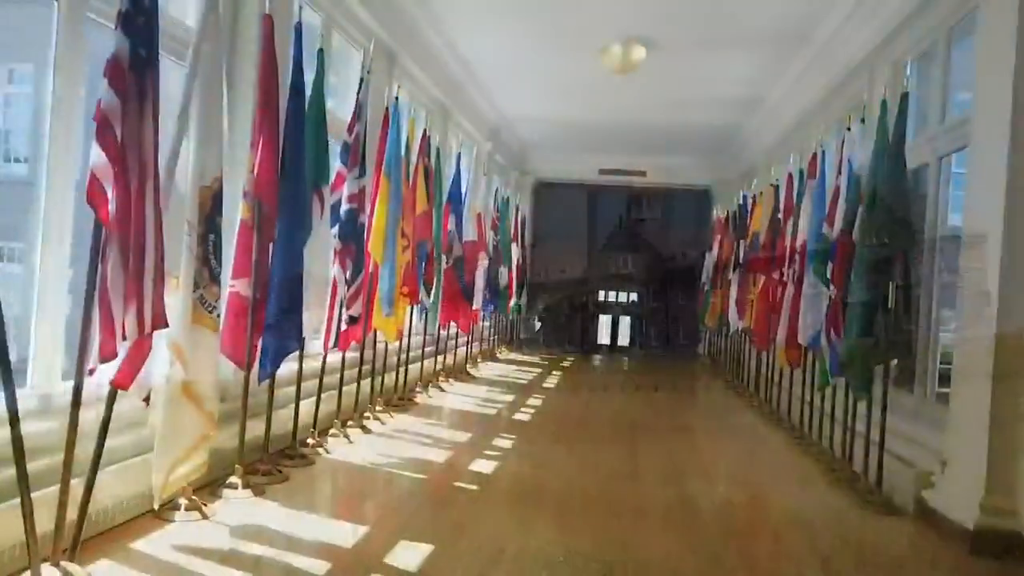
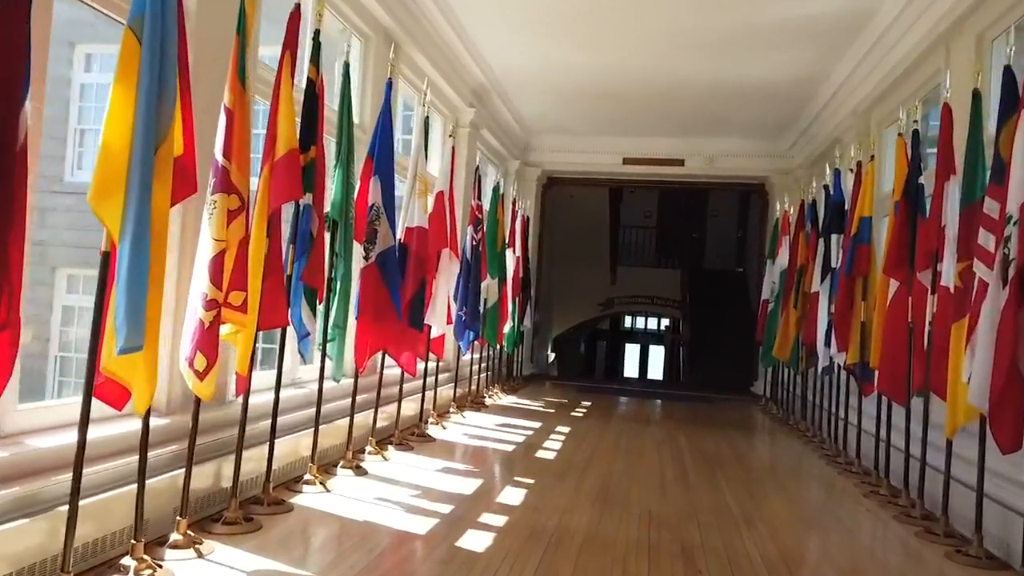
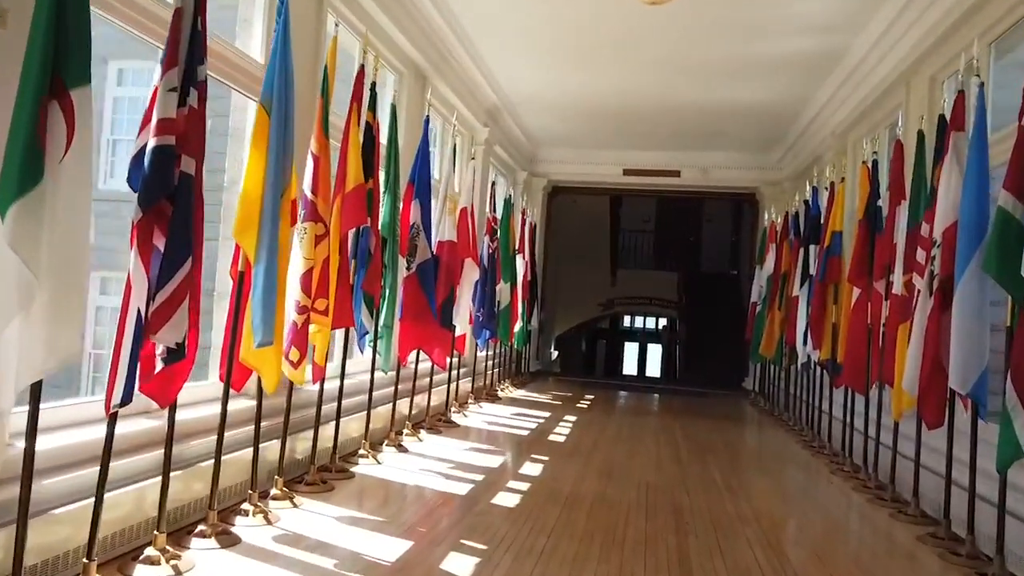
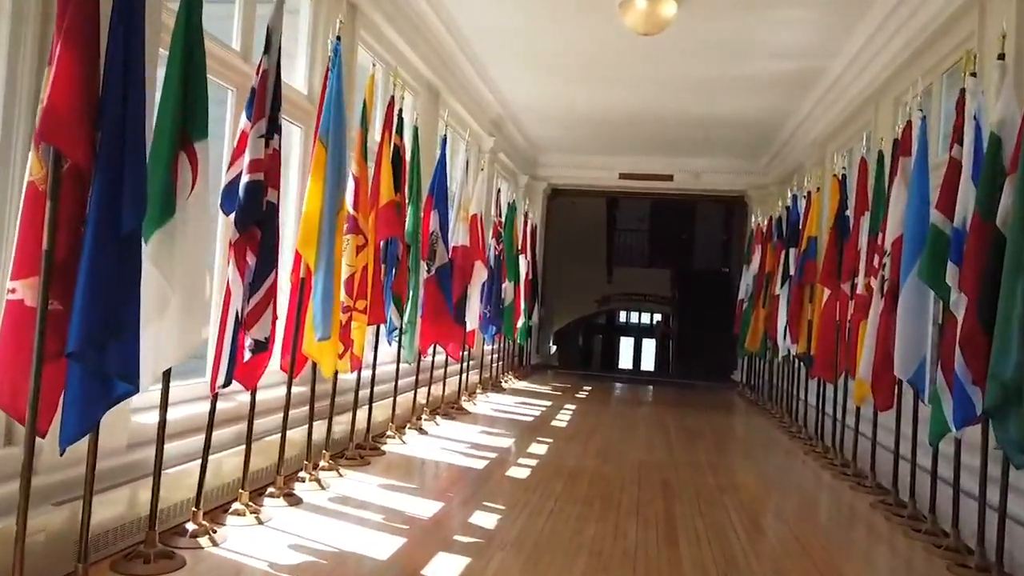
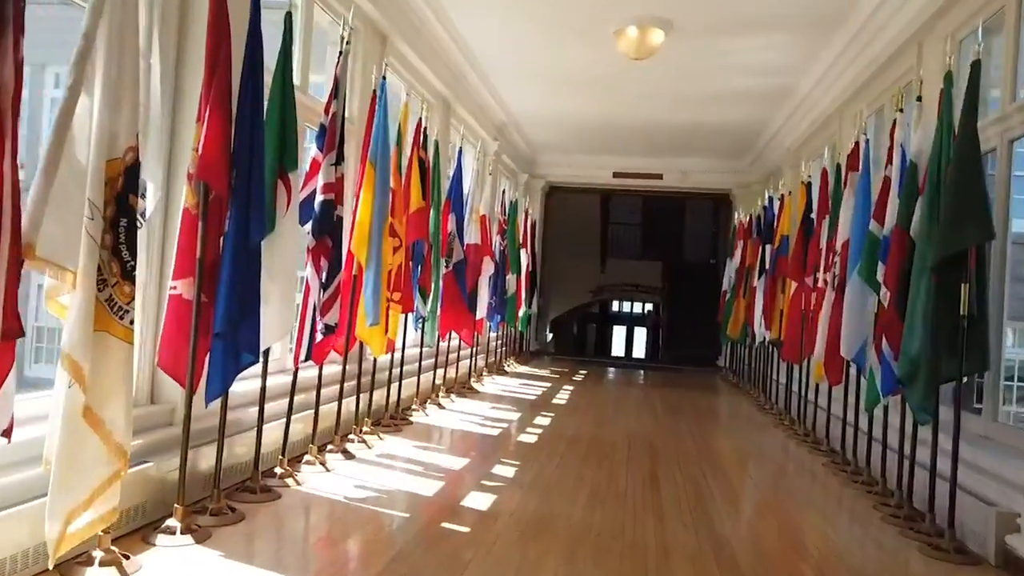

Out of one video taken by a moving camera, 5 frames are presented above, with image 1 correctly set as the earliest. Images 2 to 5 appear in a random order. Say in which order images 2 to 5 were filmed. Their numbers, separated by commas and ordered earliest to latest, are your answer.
5, 4, 3, 2
